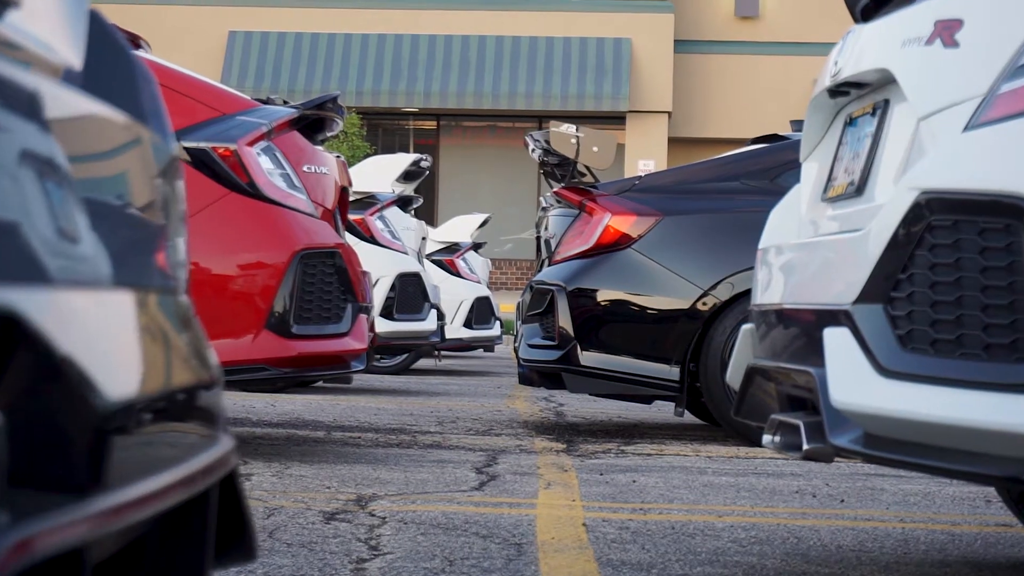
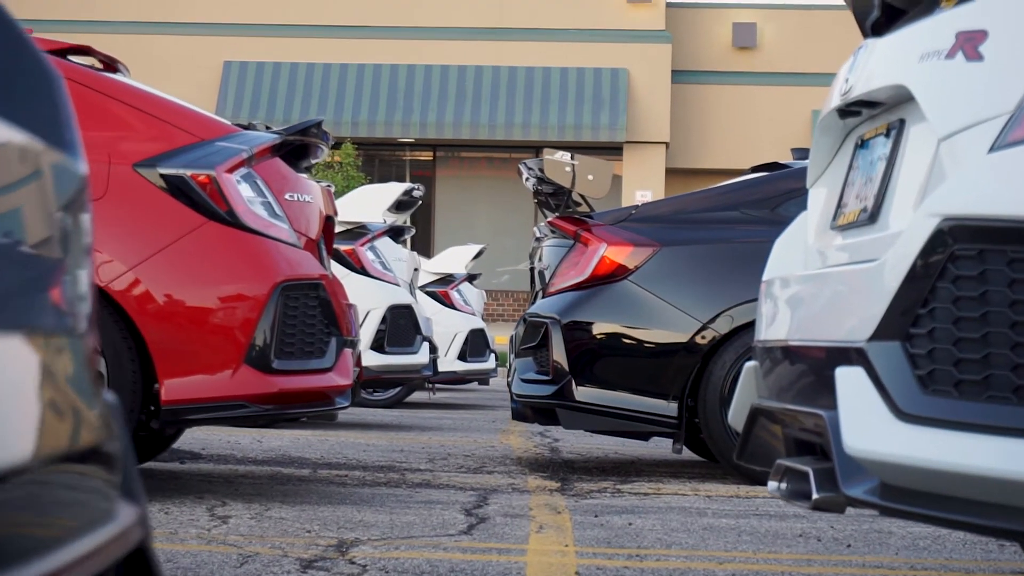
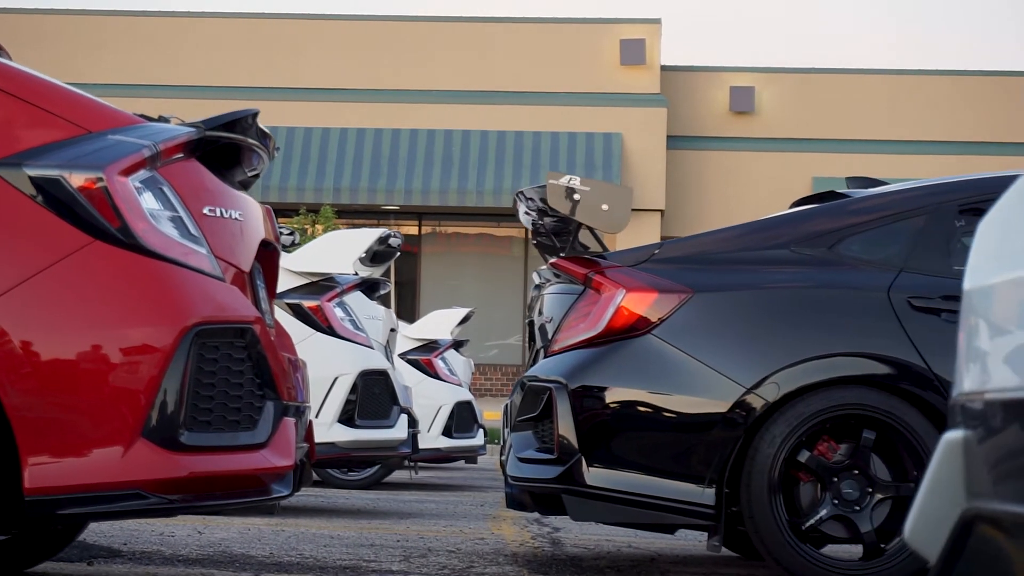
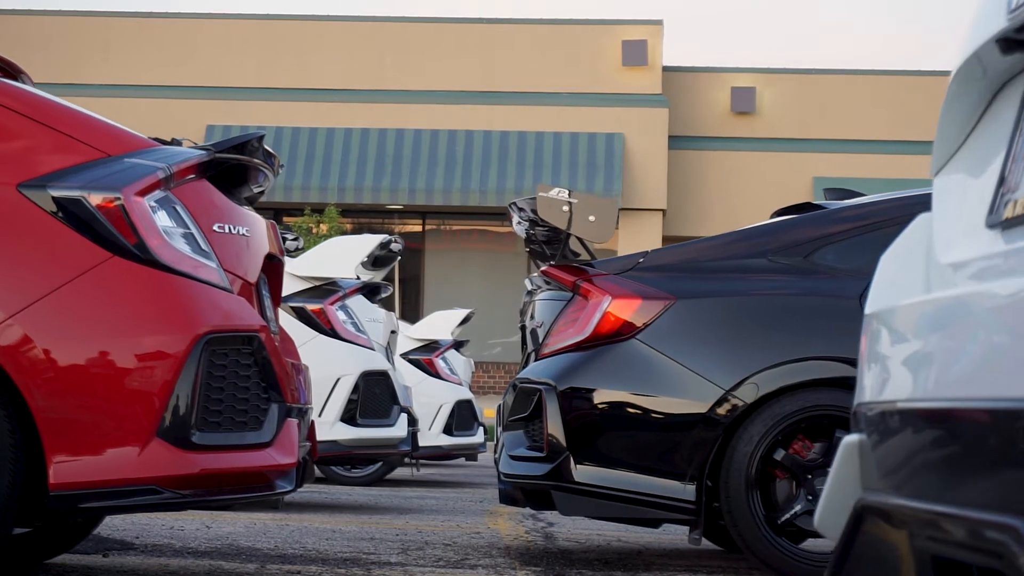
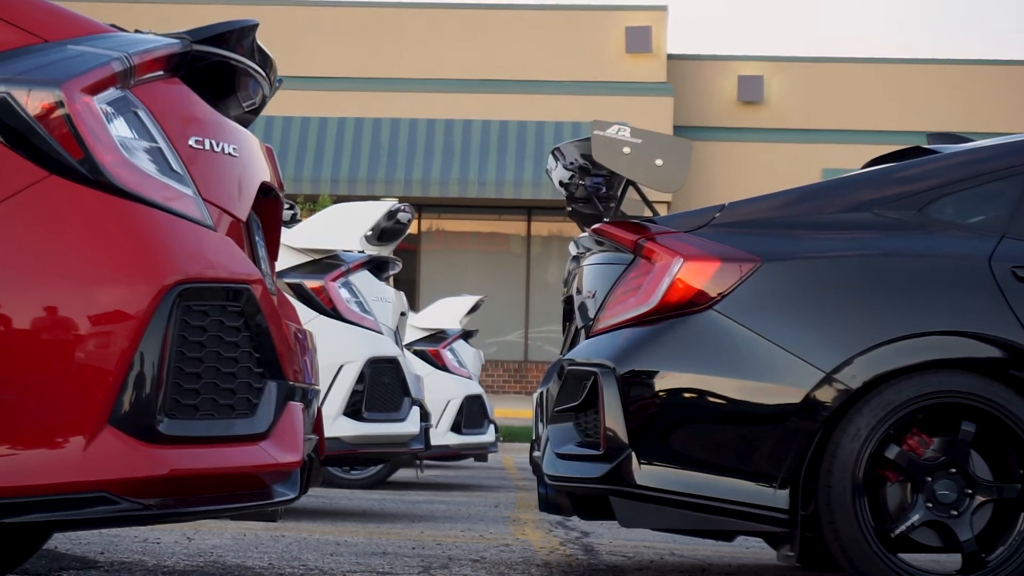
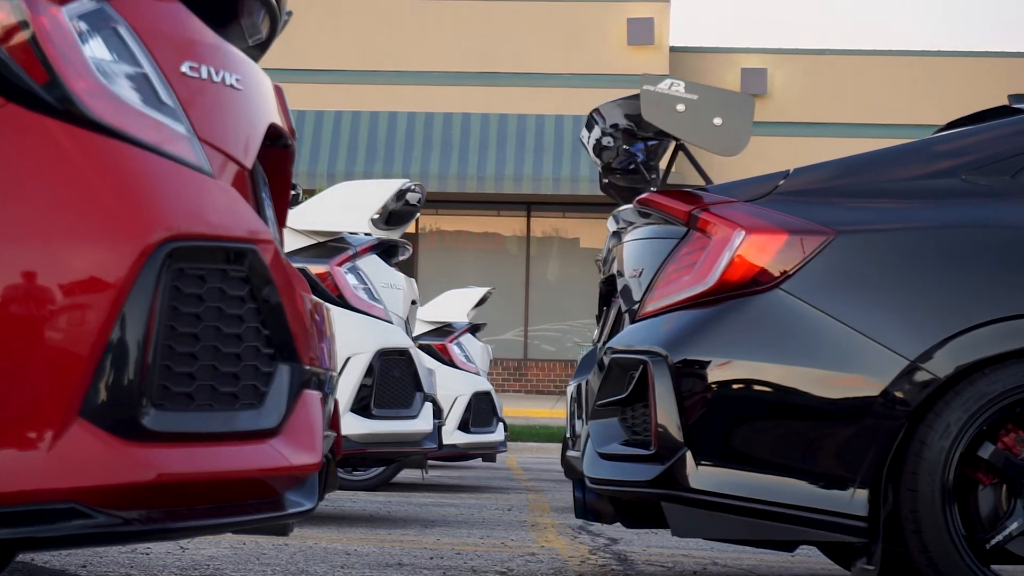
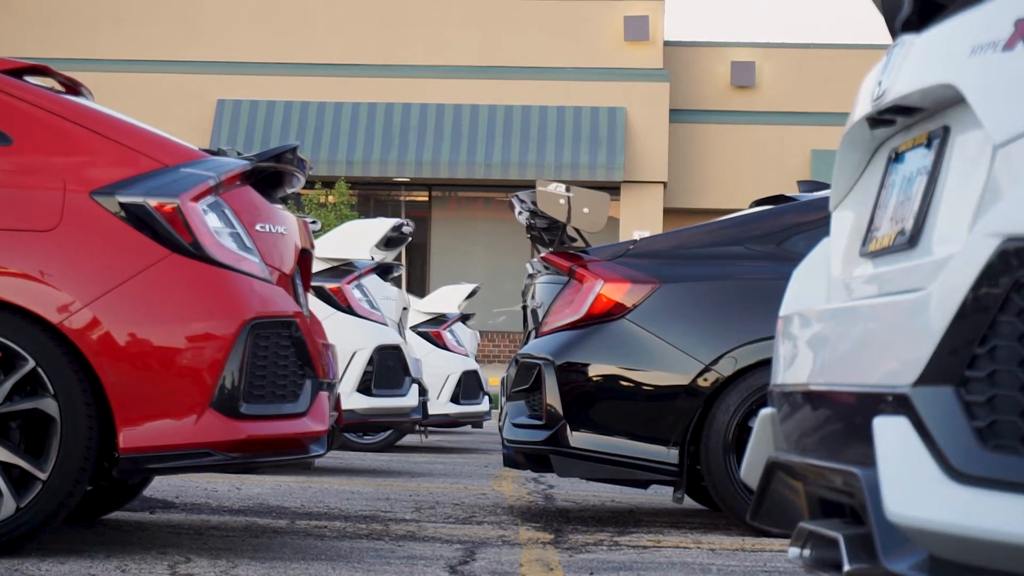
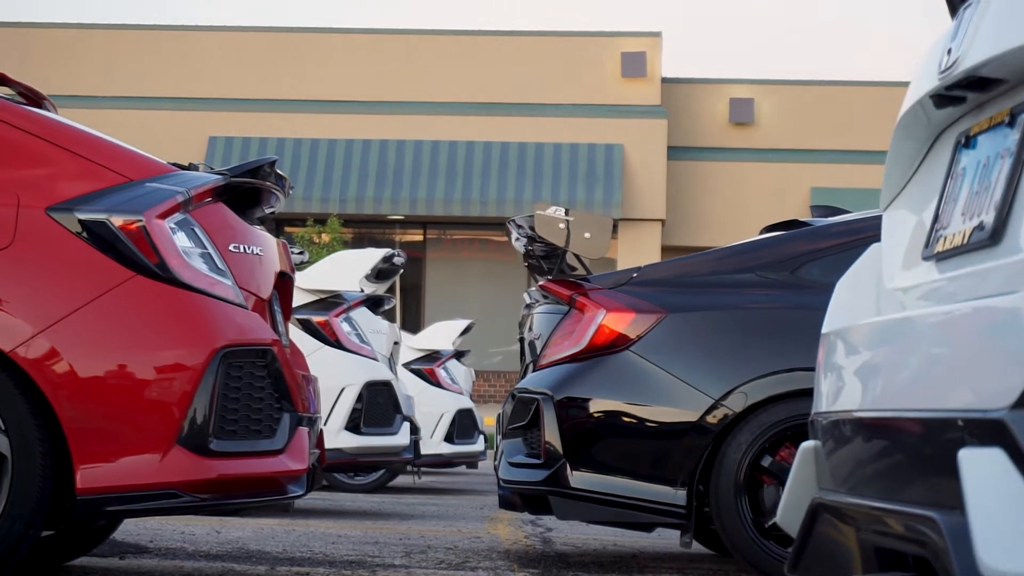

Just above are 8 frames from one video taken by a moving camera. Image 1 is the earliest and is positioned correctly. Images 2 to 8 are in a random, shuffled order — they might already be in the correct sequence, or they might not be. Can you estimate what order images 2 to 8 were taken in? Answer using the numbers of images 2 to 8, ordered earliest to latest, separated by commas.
2, 7, 8, 4, 3, 5, 6
